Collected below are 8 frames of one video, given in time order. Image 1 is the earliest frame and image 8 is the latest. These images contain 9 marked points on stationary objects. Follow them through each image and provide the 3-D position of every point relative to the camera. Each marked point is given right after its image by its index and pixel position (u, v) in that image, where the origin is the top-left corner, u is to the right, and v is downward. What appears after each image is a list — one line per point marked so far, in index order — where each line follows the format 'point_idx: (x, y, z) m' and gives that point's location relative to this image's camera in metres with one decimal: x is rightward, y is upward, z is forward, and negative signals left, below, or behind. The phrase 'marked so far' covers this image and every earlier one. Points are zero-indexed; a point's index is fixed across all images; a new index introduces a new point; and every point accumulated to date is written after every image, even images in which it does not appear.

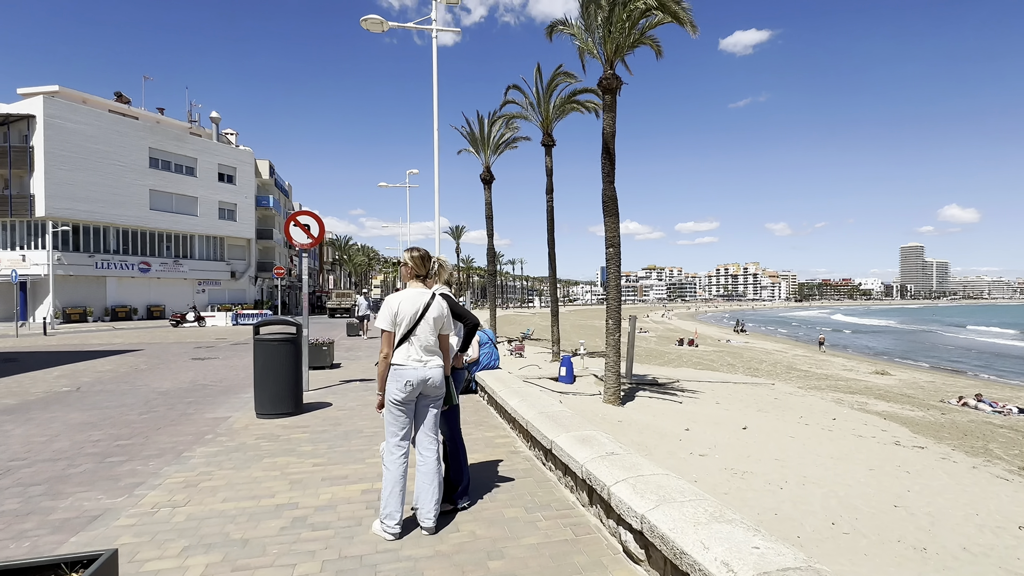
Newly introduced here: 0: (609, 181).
0: (+2.5, +2.9, +14.3) m
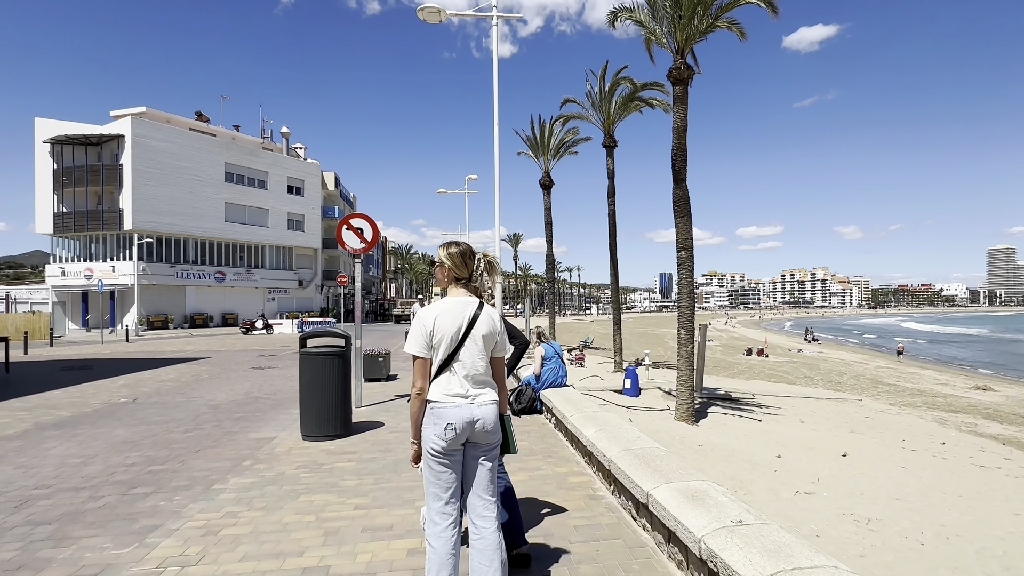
0: (+4.1, +2.7, +13.1) m
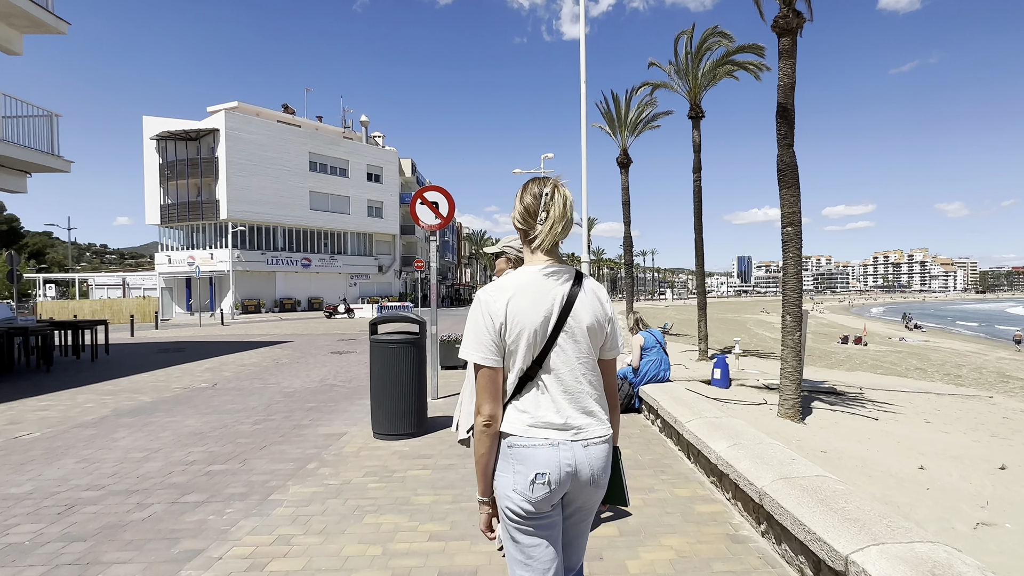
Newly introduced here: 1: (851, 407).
0: (+6.0, +3.1, +11.4) m
1: (+8.7, -3.1, +13.7) m
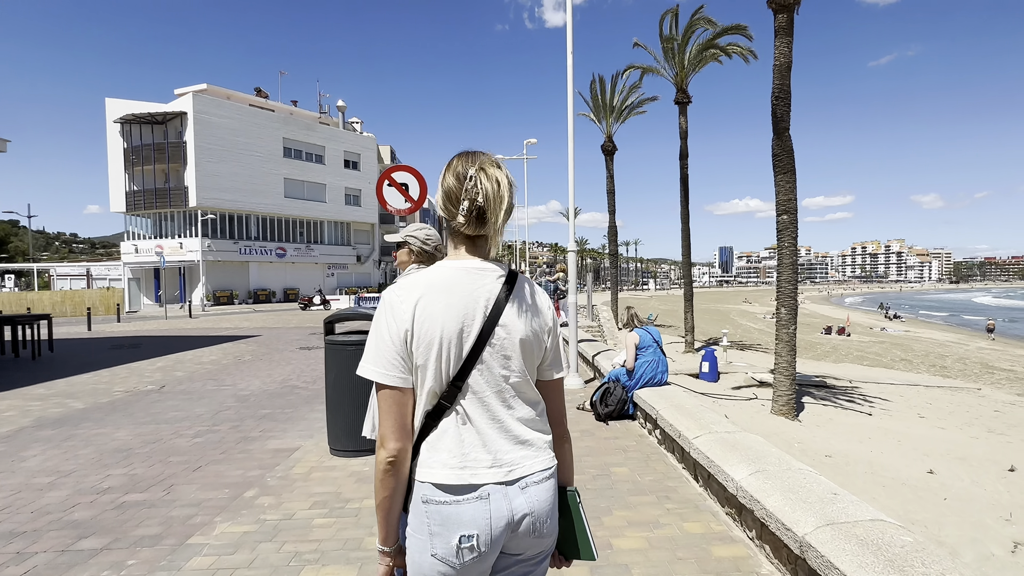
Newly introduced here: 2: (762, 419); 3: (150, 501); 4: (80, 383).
0: (+5.6, +3.3, +10.9) m
1: (+8.3, -2.8, +13.4) m
2: (+4.7, -2.5, +9.9) m
3: (-2.4, -1.4, +3.5) m
4: (-6.2, -1.3, +7.6) m
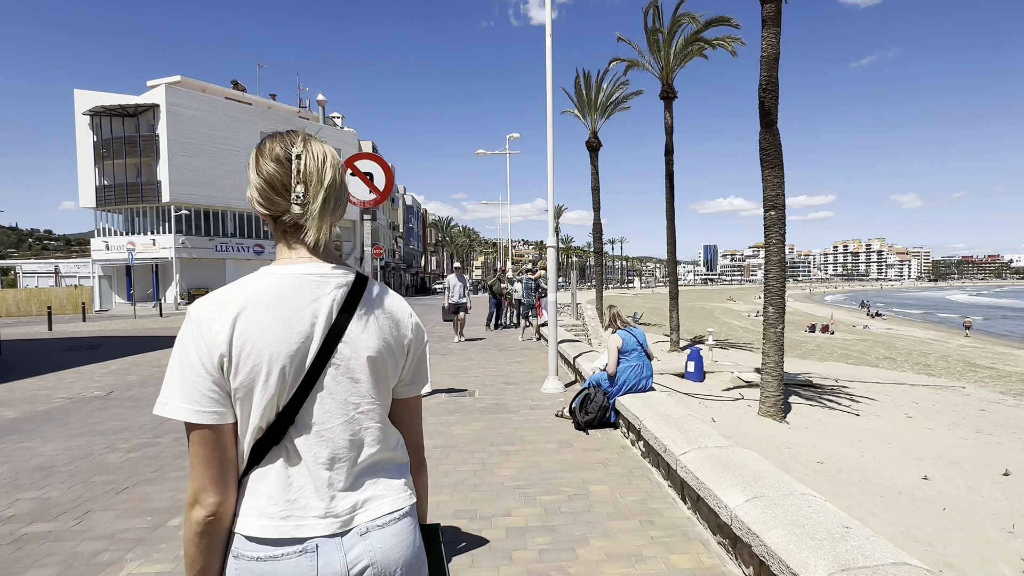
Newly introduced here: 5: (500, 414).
0: (+5.2, +3.3, +10.6) m
1: (+7.8, -2.8, +13.2) m
2: (+4.3, -2.4, +9.6) m
3: (-2.6, -1.4, +3.0) m
4: (-6.5, -1.3, +7.0) m
5: (-0.1, -1.3, +5.5) m
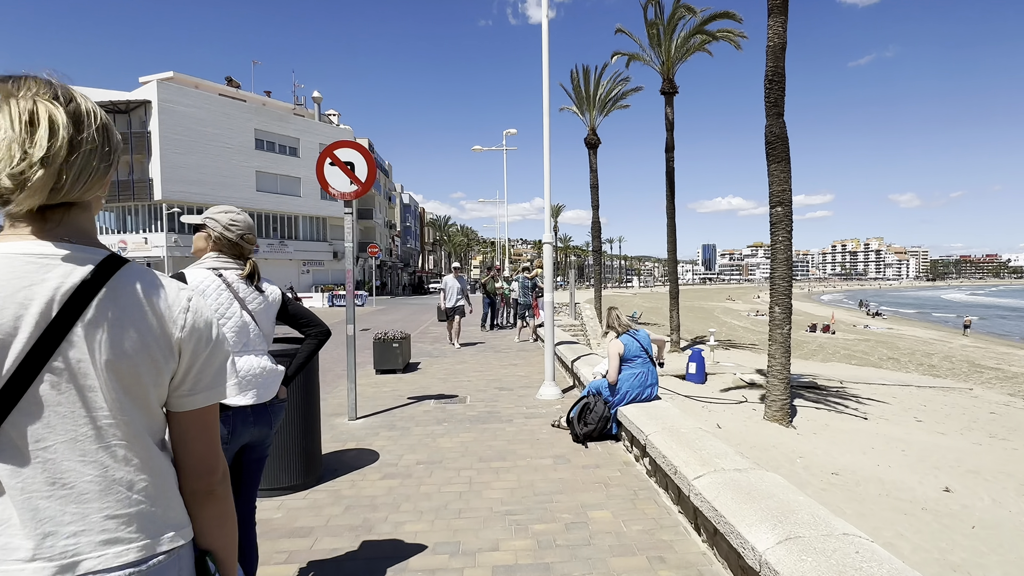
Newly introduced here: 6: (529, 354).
0: (+5.1, +3.4, +10.2) m
1: (+7.7, -2.8, +12.8) m
2: (+4.2, -2.4, +9.2) m
3: (-2.7, -1.4, +2.6) m
4: (-6.6, -1.3, +6.5) m
5: (-0.2, -1.3, +5.0) m
6: (+0.3, -1.2, +9.9) m
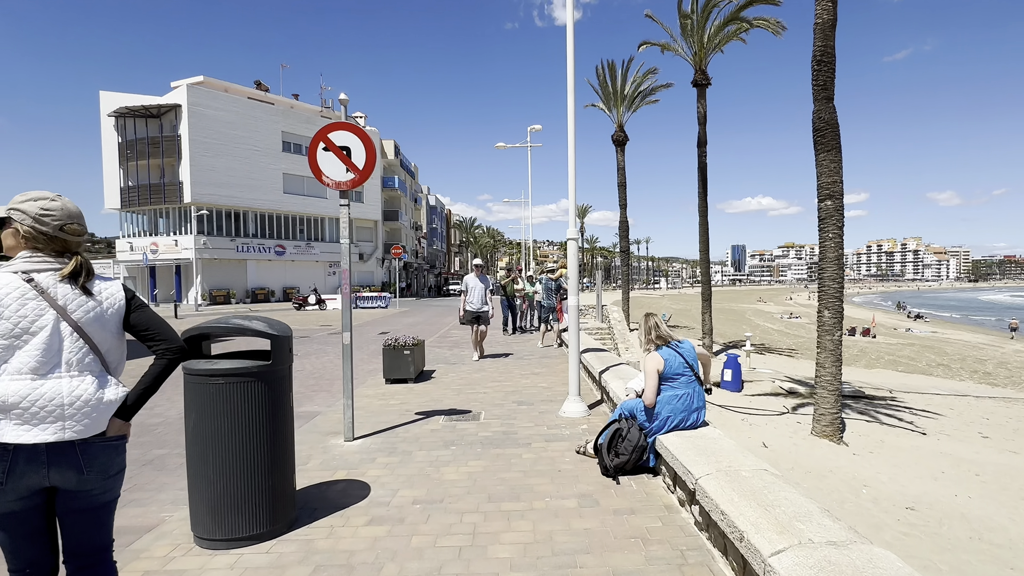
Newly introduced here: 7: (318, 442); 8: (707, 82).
0: (+5.5, +3.3, +9.2) m
1: (+8.2, -2.8, +11.7) m
2: (+4.6, -2.4, +8.3) m
3: (-2.6, -1.4, +2.0) m
4: (-6.3, -1.3, +6.2) m
5: (0.0, -1.3, +4.3) m
6: (+0.7, -1.3, +9.2) m
7: (-1.7, -1.3, +4.5) m
8: (+7.0, +7.4, +19.0) m
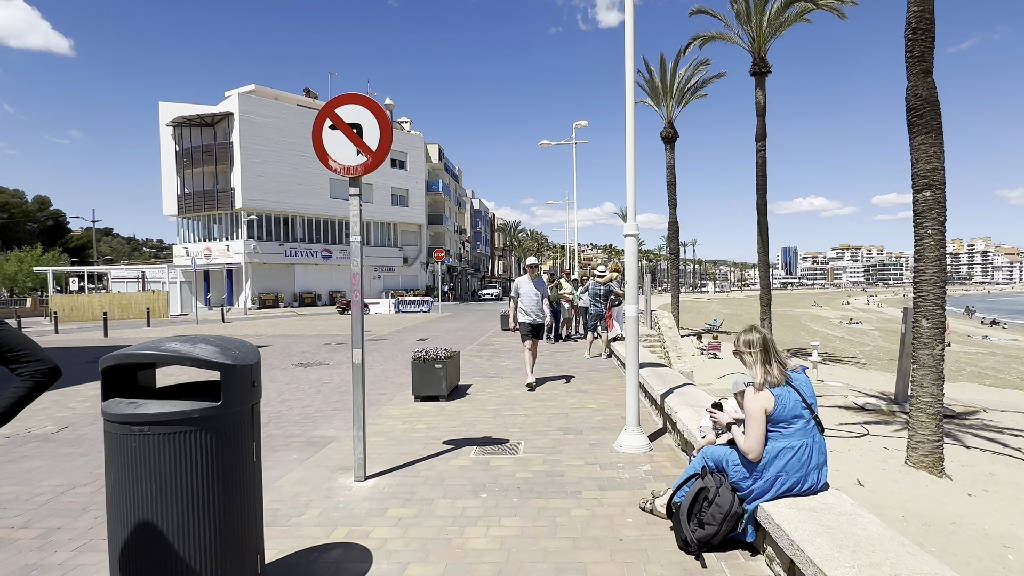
0: (+6.2, +3.2, +7.9) m
1: (+9.1, -2.9, +10.1) m
2: (+5.2, -2.5, +7.0) m
3: (-2.5, -1.4, +1.4) m
4: (-5.9, -1.4, +5.8) m
5: (+0.3, -1.4, +3.5) m
6: (+1.4, -1.3, +8.2) m
7: (-1.3, -1.4, +3.8) m
8: (+8.5, +7.2, +17.5) m
